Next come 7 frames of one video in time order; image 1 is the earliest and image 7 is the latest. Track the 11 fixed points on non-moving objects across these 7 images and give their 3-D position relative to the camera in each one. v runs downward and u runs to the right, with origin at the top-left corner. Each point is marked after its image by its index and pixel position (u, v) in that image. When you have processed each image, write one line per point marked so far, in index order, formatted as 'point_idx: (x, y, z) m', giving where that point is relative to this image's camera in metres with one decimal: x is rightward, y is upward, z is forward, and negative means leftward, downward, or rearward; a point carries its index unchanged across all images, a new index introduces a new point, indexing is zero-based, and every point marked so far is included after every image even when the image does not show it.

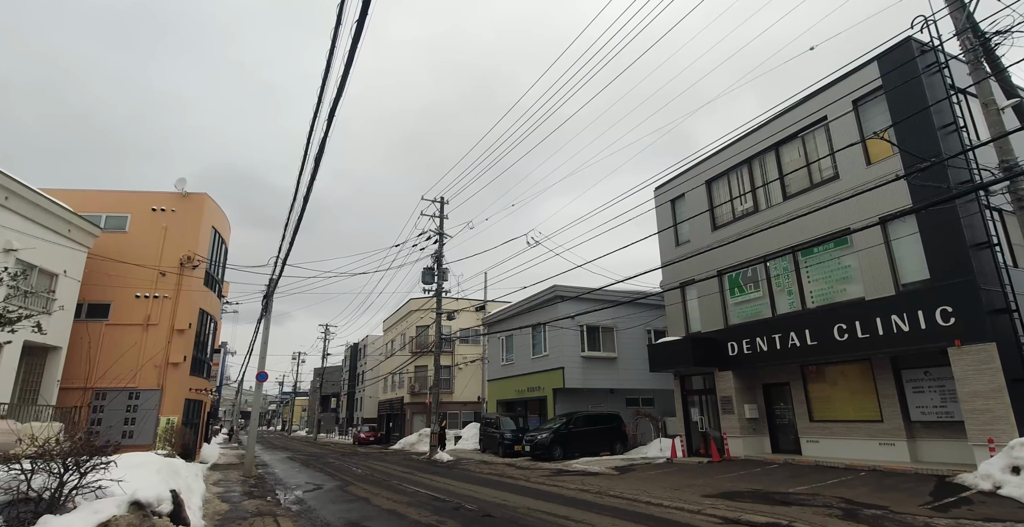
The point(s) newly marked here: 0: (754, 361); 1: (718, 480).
0: (+6.6, -2.7, +15.3) m
1: (+4.5, -4.8, +12.3) m
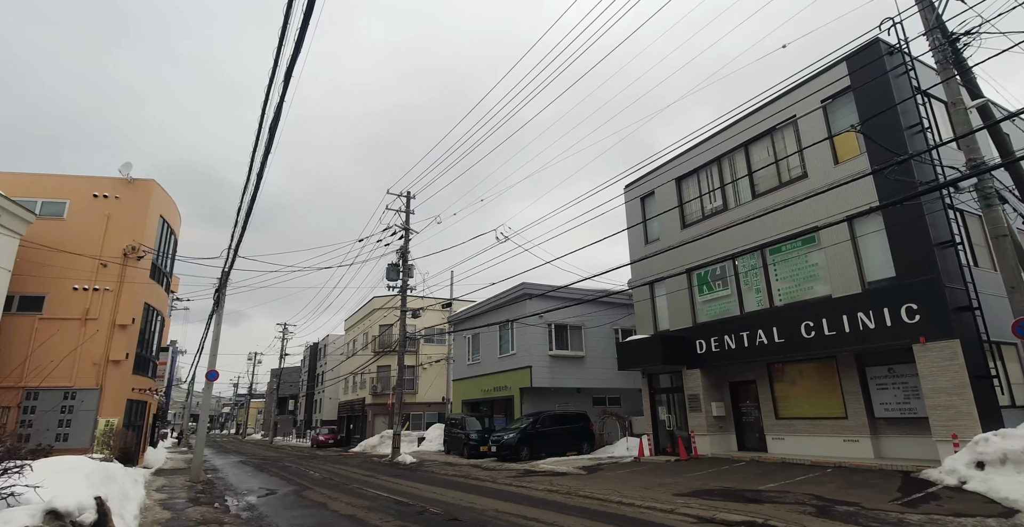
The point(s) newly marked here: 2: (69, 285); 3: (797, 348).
0: (+5.7, -2.6, +15.3) m
1: (+3.8, -4.7, +12.1) m
2: (-13.3, -0.7, +16.8) m
3: (+6.8, -2.0, +13.4) m
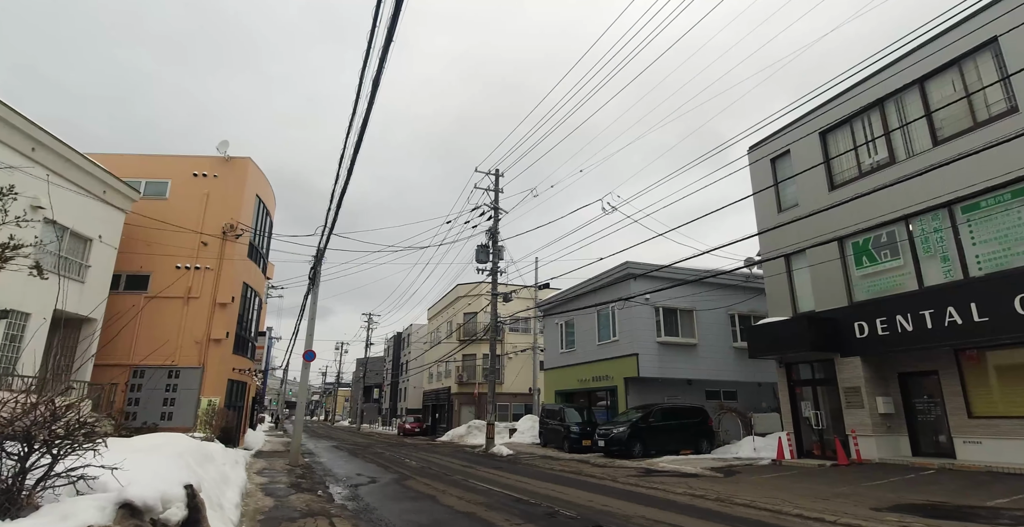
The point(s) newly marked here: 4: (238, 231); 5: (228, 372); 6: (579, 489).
0: (+8.5, -1.8, +12.6) m
1: (+6.3, -3.9, +9.7) m
2: (-10.1, 0.0, +16.6) m
3: (+9.4, -1.2, +10.6) m
4: (-8.5, +1.0, +17.3) m
5: (-8.8, -3.4, +17.3) m
6: (+1.3, -4.5, +11.2) m
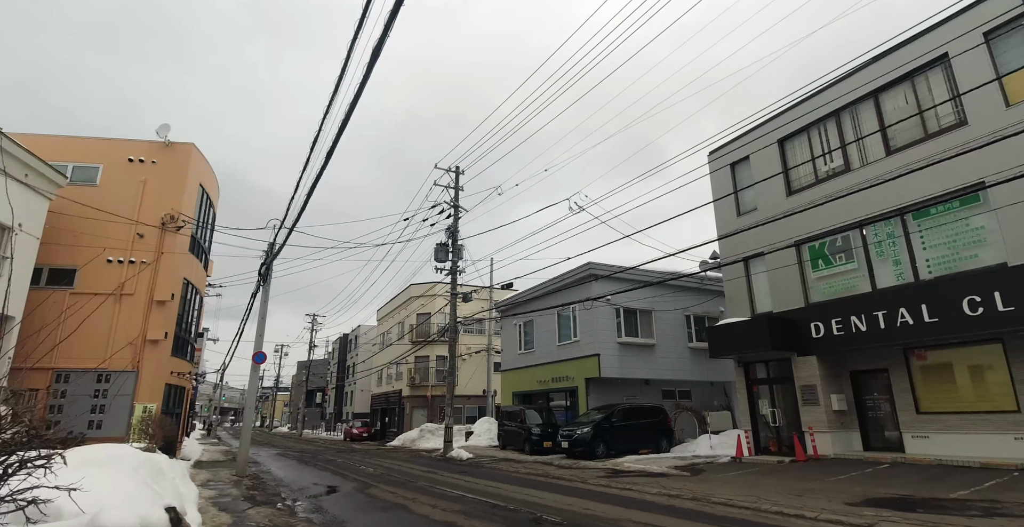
0: (+7.8, -1.9, +13.1) m
1: (+5.8, -3.9, +10.0) m
2: (-11.1, +0.2, +15.2) m
3: (+8.9, -1.3, +11.1) m
4: (-9.6, +1.2, +16.1) m
5: (-9.9, -3.2, +16.0) m
6: (+0.8, -4.5, +11.0) m
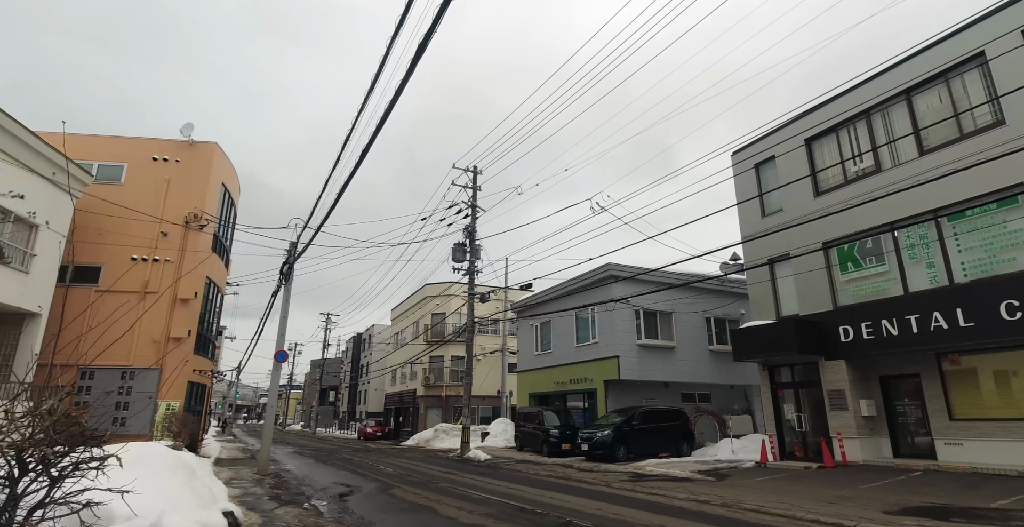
0: (+8.3, -1.9, +12.8) m
1: (+6.3, -4.0, +9.7) m
2: (-10.6, +0.2, +15.4) m
3: (+9.4, -1.4, +10.9) m
4: (-9.0, +1.2, +16.2) m
5: (-9.4, -3.2, +16.1) m
6: (+1.2, -4.5, +10.8) m
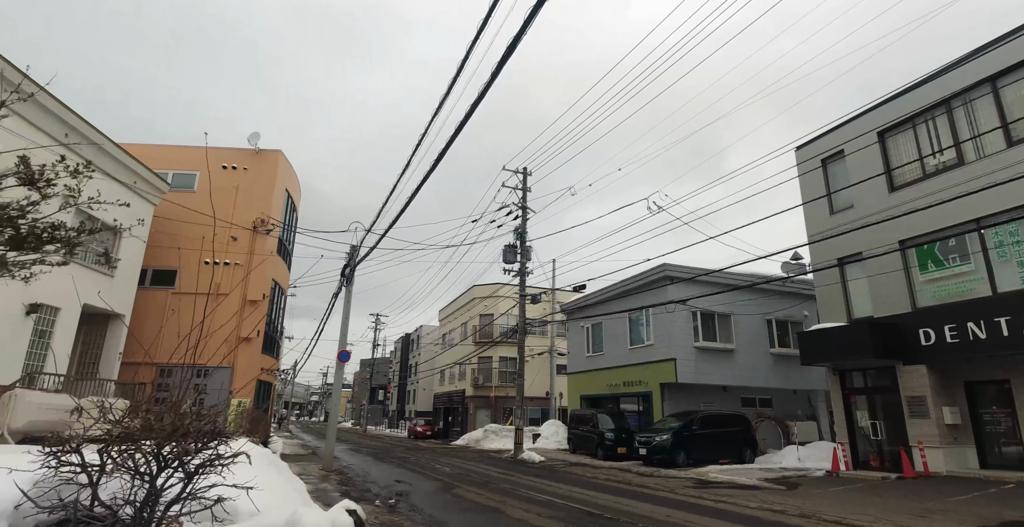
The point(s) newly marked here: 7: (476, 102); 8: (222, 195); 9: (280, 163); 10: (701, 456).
0: (+9.7, -1.9, +12.1) m
1: (+7.4, -4.0, +9.2) m
2: (-9.0, +0.1, +16.1) m
3: (+10.6, -1.3, +10.1) m
4: (-7.3, +1.1, +16.7) m
5: (-7.7, -3.3, +16.7) m
6: (+2.5, -4.5, +10.6) m
7: (-0.5, +2.3, +7.5) m
8: (-8.6, +2.0, +16.7) m
9: (-7.3, +3.2, +17.5) m
10: (+5.6, -5.6, +16.3) m
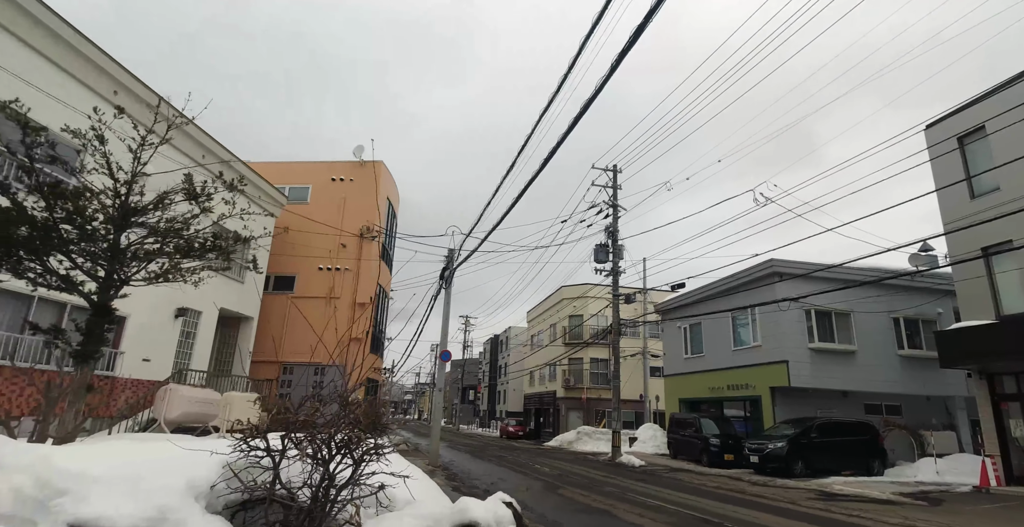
0: (+11.8, -1.7, +10.4) m
1: (+9.2, -3.8, +7.8) m
2: (-6.1, 0.0, +17.0) m
3: (+12.4, -1.1, +8.2) m
4: (-4.4, +1.0, +17.5) m
5: (-4.7, -3.4, +17.5) m
6: (+4.5, -4.4, +10.0) m
7: (+0.9, +2.3, +7.4) m
8: (-5.7, +1.9, +17.6) m
9: (-4.3, +3.1, +18.2) m
10: (+8.4, -5.5, +15.2) m
